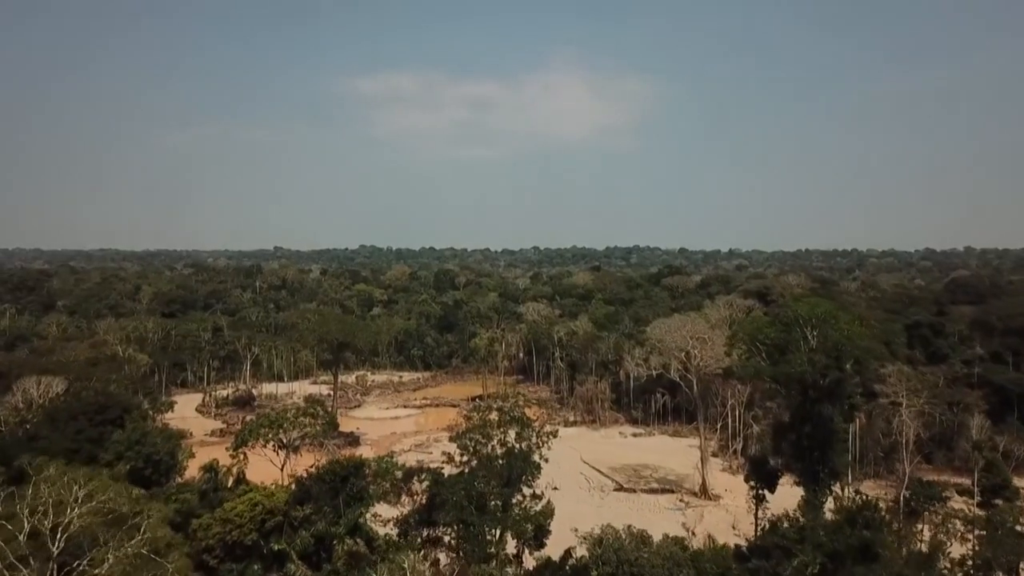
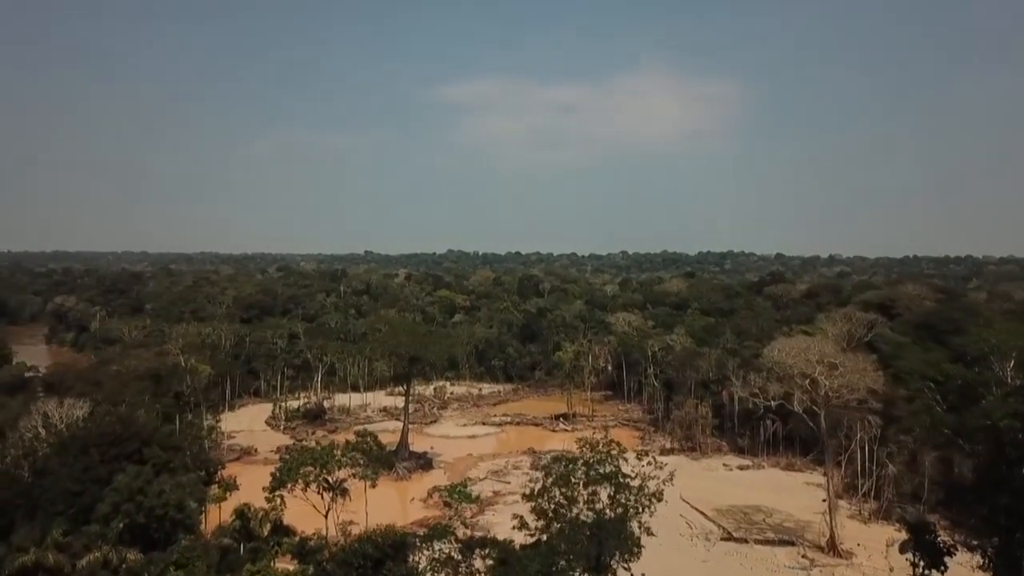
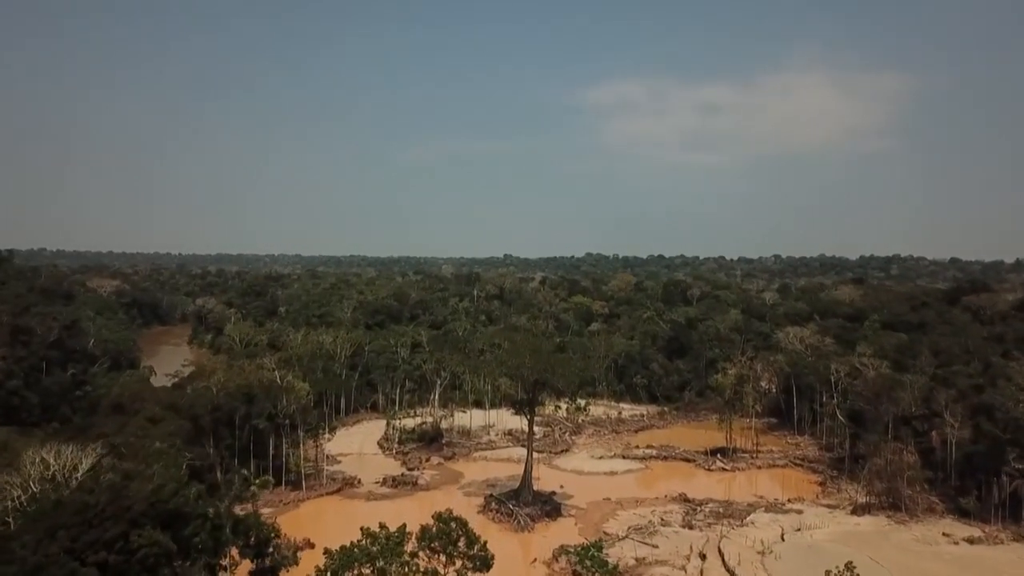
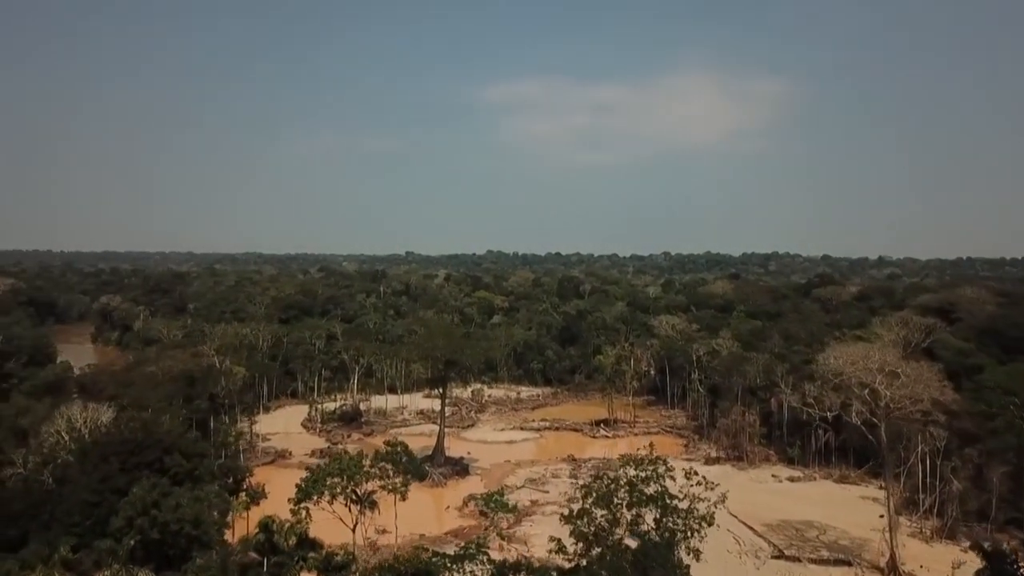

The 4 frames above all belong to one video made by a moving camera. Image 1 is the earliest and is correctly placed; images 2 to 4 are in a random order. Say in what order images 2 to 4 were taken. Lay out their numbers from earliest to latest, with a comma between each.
2, 4, 3
